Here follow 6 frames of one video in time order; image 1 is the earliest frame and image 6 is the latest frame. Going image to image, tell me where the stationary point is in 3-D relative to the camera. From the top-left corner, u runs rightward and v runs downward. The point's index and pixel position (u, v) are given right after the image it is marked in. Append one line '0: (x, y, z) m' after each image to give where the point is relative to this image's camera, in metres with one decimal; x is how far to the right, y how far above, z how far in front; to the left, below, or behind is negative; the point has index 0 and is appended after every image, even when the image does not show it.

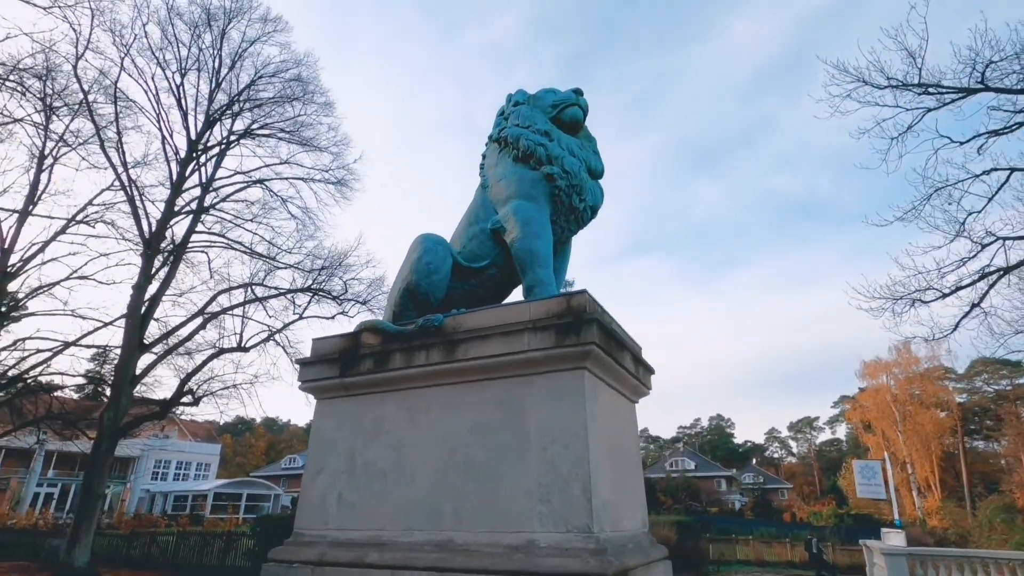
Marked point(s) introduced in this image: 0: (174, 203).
0: (-8.5, +2.2, +13.4) m
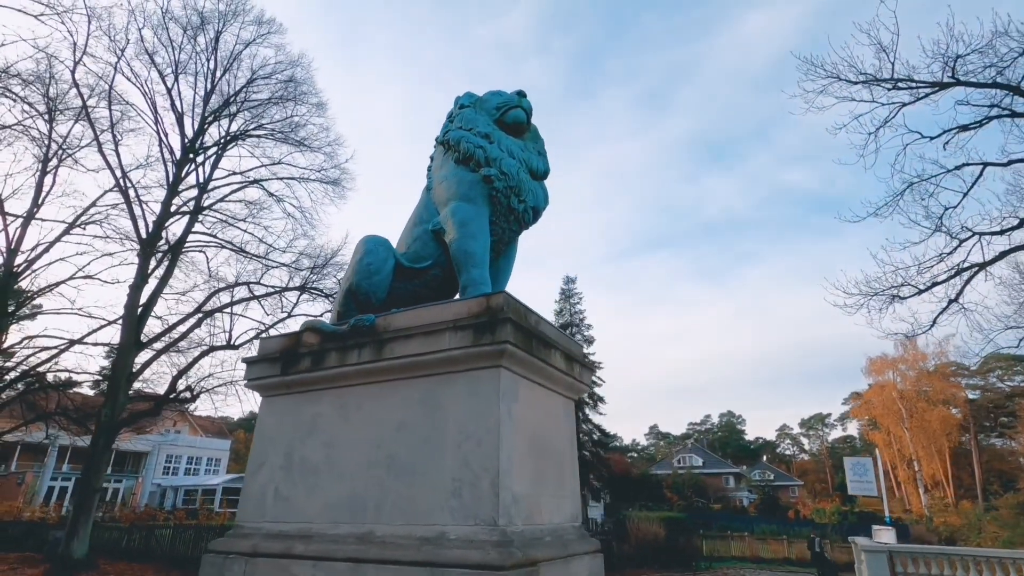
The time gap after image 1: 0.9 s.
0: (-8.8, +2.2, +13.7) m
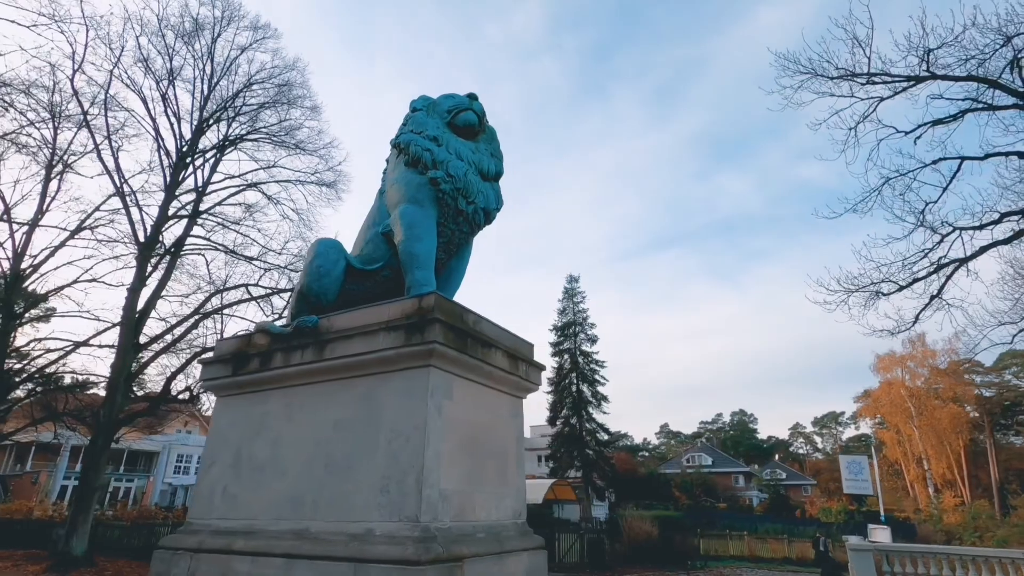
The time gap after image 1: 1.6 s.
0: (-9.0, +2.1, +13.9) m
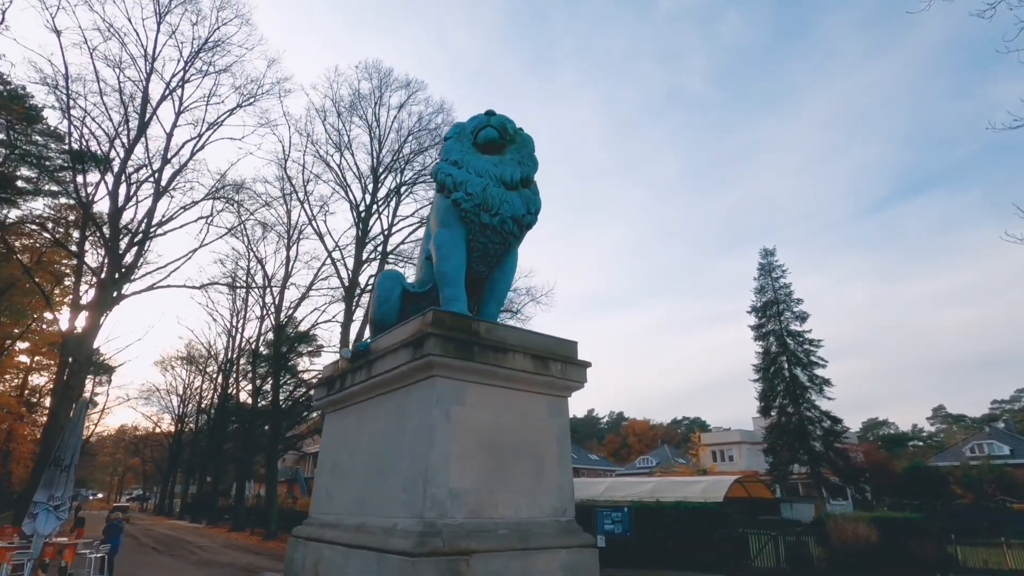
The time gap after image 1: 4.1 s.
0: (-4.7, +1.1, +16.7) m
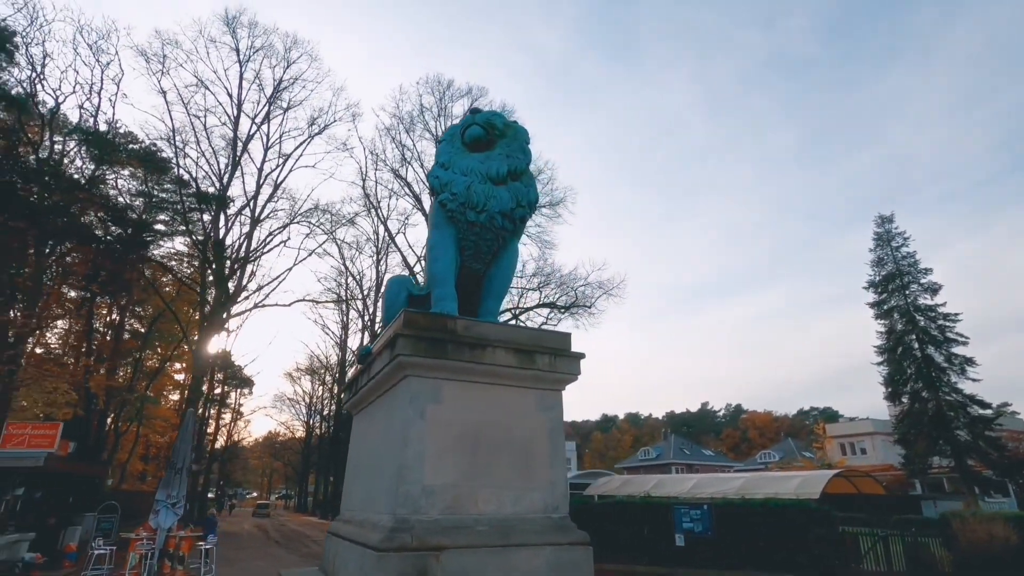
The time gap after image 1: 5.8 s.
0: (-2.4, +0.9, +17.3) m
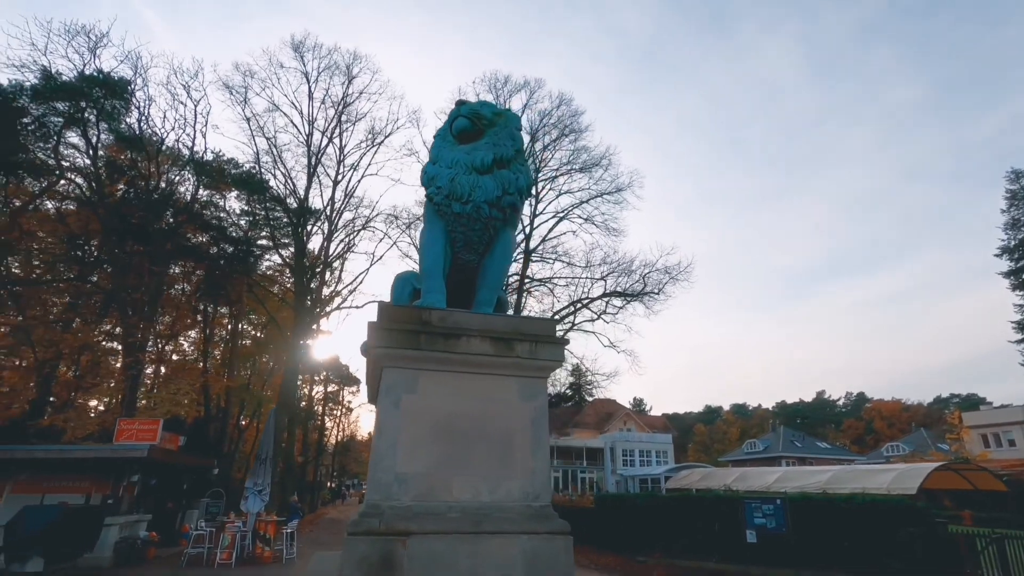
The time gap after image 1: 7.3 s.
0: (-0.2, +1.0, +17.5) m
